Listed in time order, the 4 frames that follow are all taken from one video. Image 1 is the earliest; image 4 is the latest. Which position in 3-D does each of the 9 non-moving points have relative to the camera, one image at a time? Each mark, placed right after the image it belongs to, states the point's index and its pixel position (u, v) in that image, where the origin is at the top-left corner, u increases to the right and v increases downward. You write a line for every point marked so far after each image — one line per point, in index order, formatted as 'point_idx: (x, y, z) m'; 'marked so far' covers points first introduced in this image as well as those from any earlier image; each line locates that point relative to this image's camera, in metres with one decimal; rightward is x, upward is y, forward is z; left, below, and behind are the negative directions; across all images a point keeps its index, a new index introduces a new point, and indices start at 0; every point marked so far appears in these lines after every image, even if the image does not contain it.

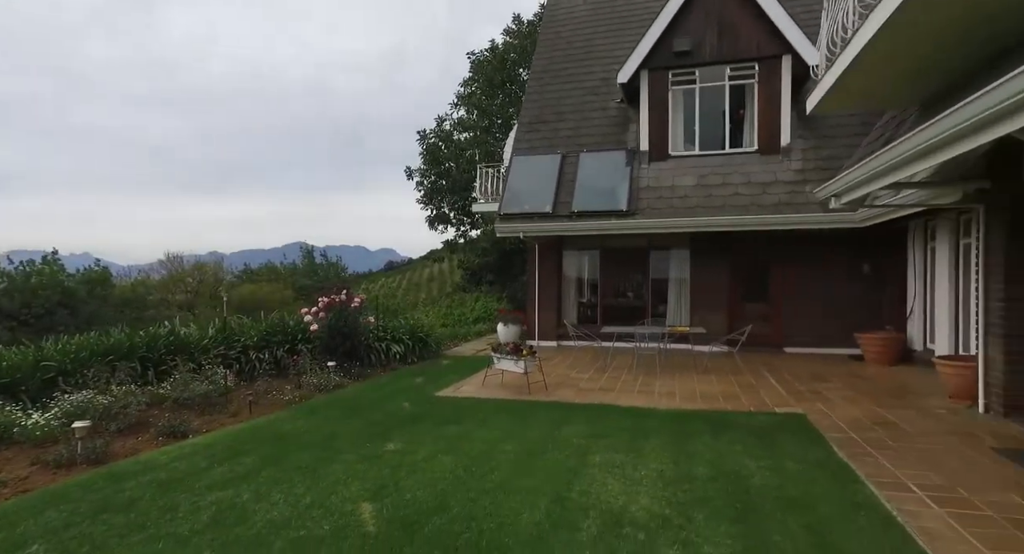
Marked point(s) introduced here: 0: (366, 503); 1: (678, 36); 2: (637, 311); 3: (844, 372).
0: (-1.0, -1.5, +3.8) m
1: (+3.1, +4.6, +10.9) m
2: (+2.5, -0.7, +11.3) m
3: (+5.1, -1.4, +8.6) m
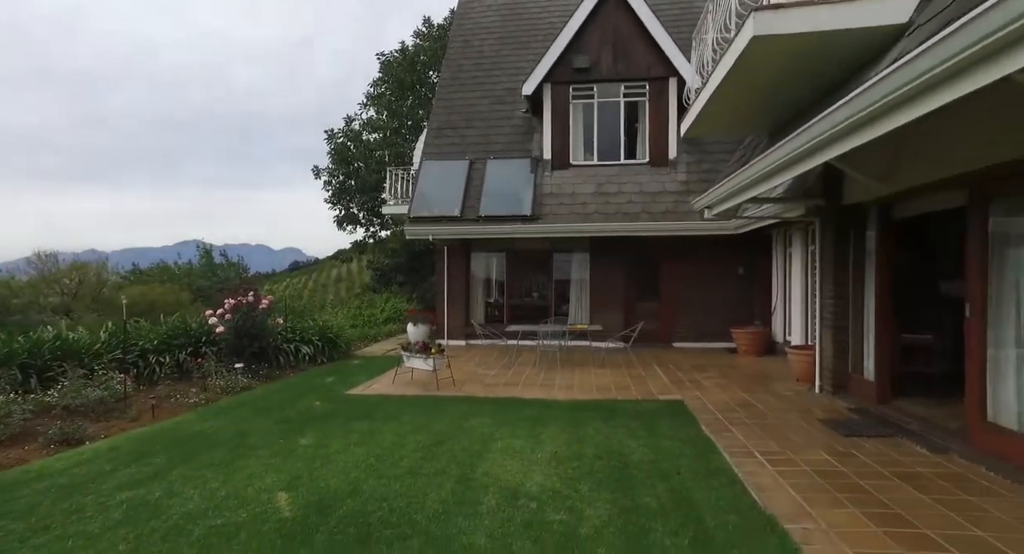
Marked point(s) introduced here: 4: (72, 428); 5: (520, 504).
0: (-1.6, -1.5, +4.0) m
1: (+1.3, +4.6, +11.7) m
2: (+0.6, -0.7, +12.0) m
3: (+3.6, -1.5, +9.8) m
4: (-4.2, -1.4, +5.1) m
5: (+0.1, -1.5, +3.9) m
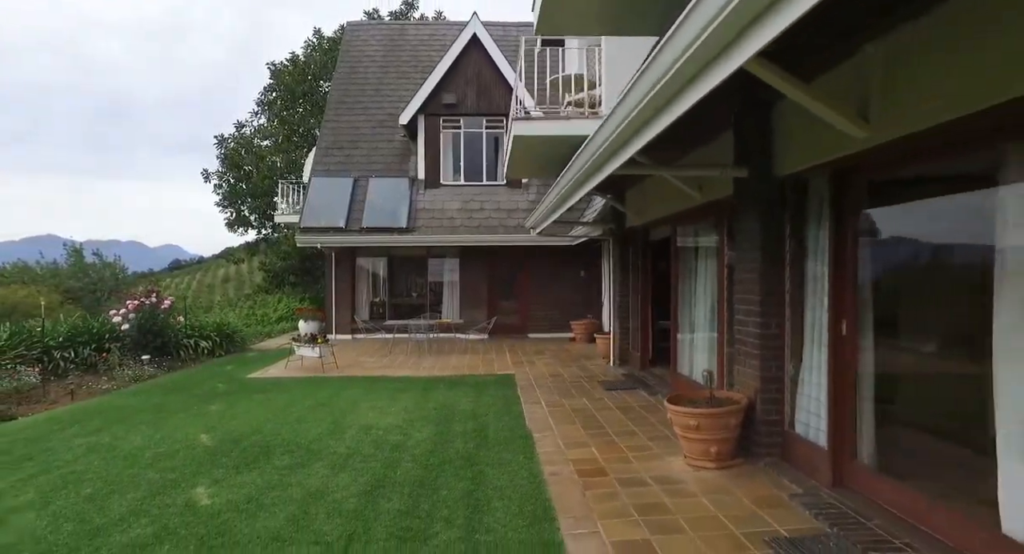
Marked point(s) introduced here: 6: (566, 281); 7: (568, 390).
0: (-3.2, -1.6, +5.8) m
1: (-1.6, +4.5, +13.9) m
2: (-2.3, -0.8, +14.0) m
3: (+1.0, -1.5, +12.4) m
4: (-5.8, -1.5, +6.5) m
5: (-1.5, -1.6, +6.0) m
6: (+1.3, -0.1, +14.1) m
7: (+0.8, -1.6, +8.1) m
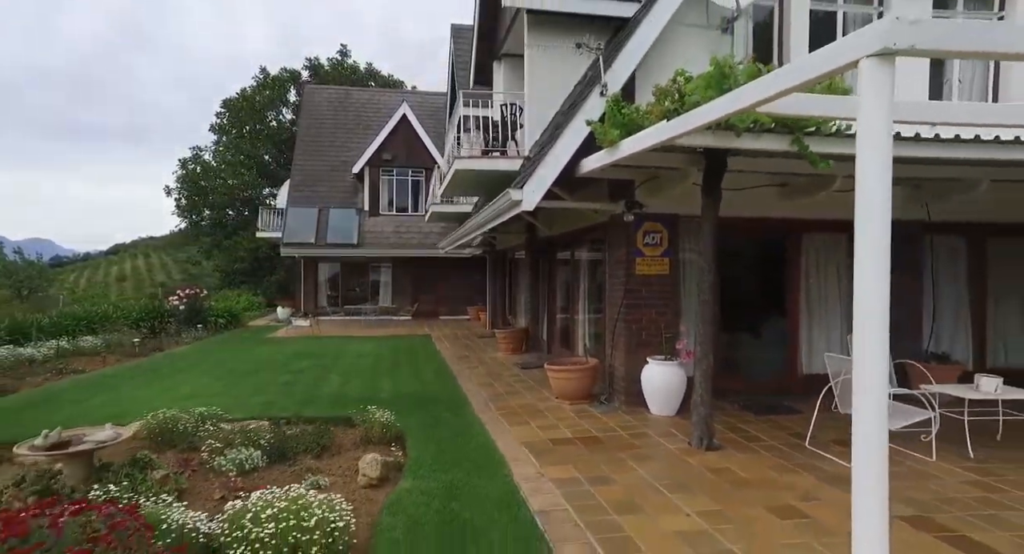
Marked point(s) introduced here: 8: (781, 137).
0: (-4.9, -1.6, +11.9) m
1: (-4.5, +4.5, +20.1) m
2: (-5.3, -0.8, +20.1) m
3: (-1.8, -1.5, +19.0) m
4: (-7.7, -1.5, +12.2) m
5: (-3.3, -1.6, +12.3) m
6: (-1.8, -0.2, +20.7) m
7: (-1.4, -1.6, +14.7) m
8: (+2.0, +1.0, +4.2) m
